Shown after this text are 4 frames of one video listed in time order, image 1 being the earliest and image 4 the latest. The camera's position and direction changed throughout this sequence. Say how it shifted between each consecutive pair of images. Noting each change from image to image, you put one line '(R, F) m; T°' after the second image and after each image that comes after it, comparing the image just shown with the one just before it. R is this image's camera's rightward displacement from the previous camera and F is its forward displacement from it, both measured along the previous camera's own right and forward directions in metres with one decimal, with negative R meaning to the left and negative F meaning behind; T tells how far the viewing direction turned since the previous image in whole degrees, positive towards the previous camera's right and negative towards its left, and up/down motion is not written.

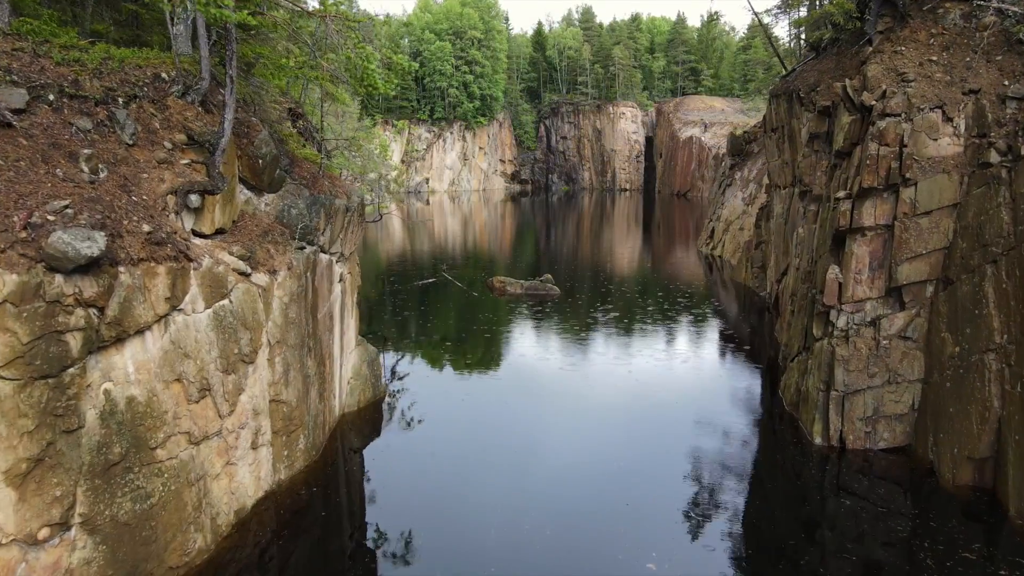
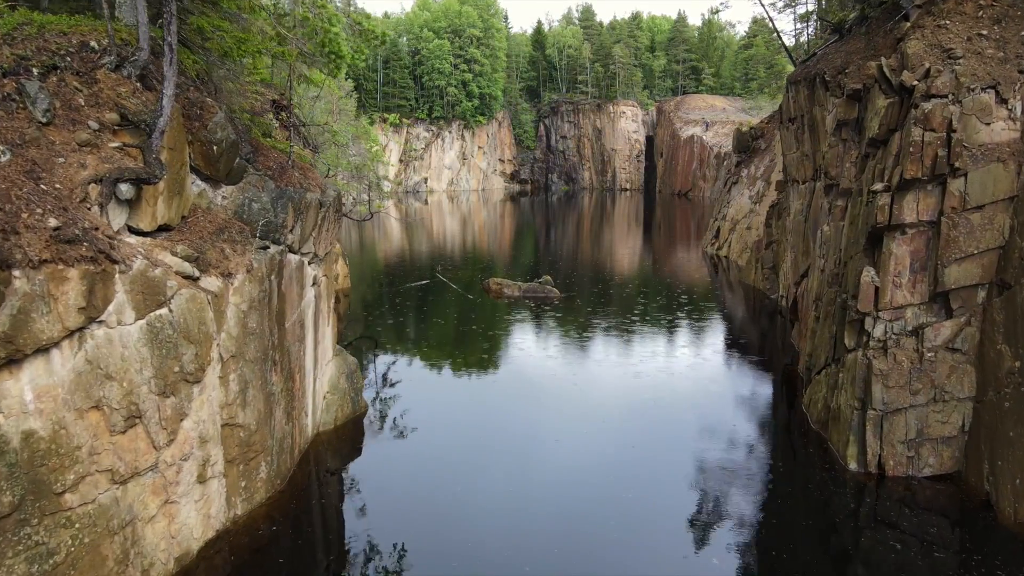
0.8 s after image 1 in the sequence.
(+0.1, +1.4) m; 0°
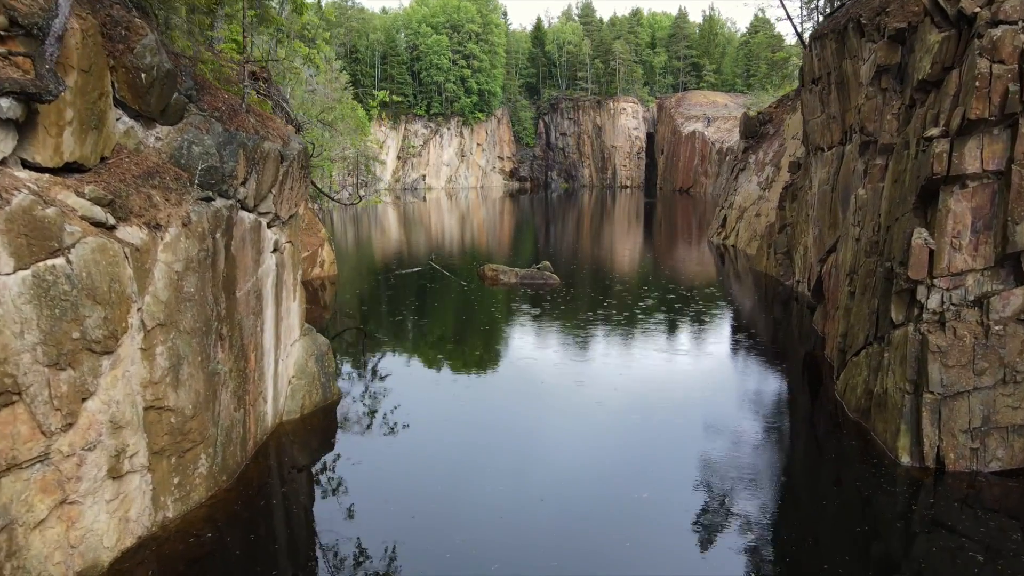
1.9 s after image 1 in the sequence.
(+0.1, +1.6) m; 0°
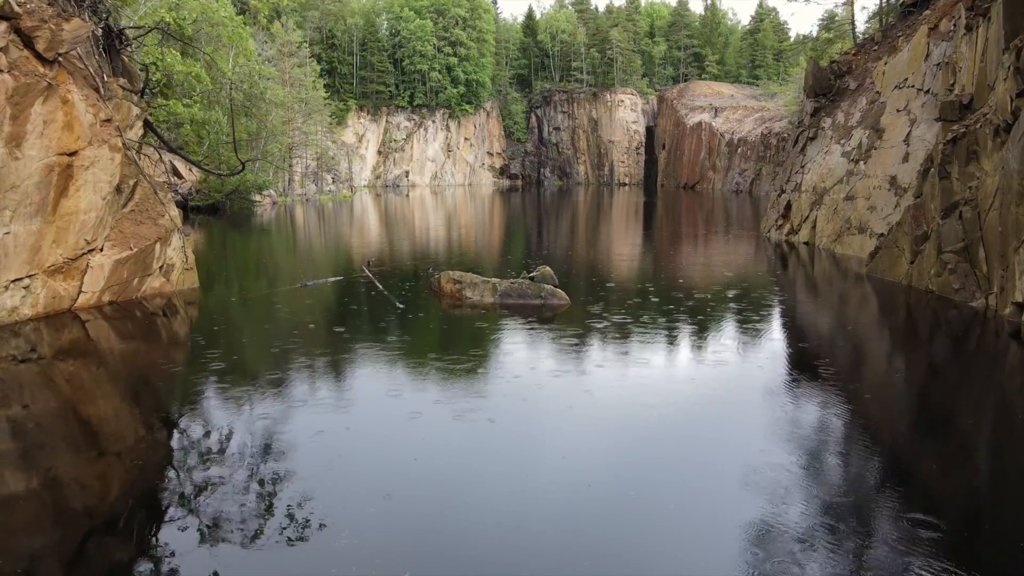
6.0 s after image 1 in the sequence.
(+0.7, +12.3) m; 0°
